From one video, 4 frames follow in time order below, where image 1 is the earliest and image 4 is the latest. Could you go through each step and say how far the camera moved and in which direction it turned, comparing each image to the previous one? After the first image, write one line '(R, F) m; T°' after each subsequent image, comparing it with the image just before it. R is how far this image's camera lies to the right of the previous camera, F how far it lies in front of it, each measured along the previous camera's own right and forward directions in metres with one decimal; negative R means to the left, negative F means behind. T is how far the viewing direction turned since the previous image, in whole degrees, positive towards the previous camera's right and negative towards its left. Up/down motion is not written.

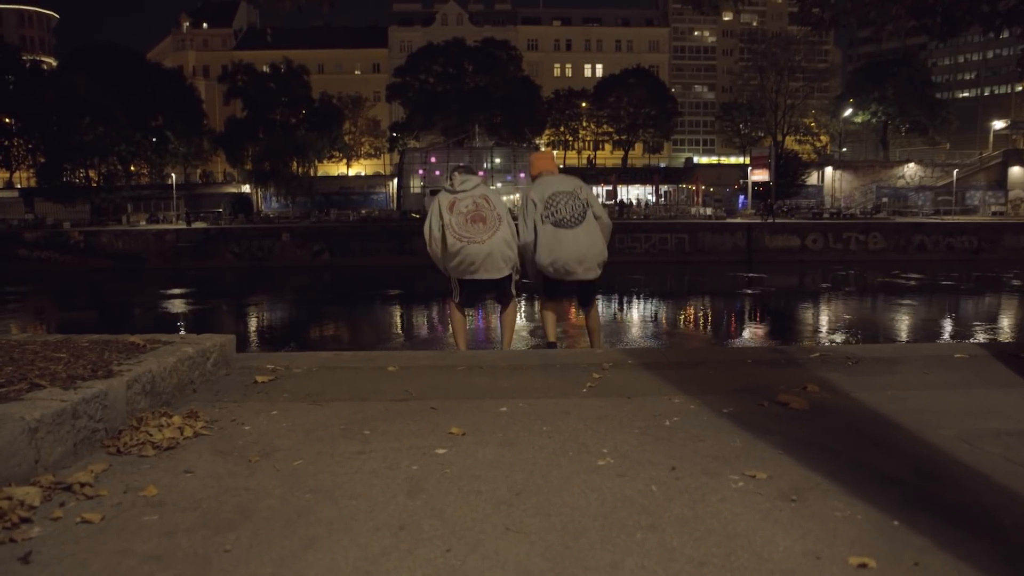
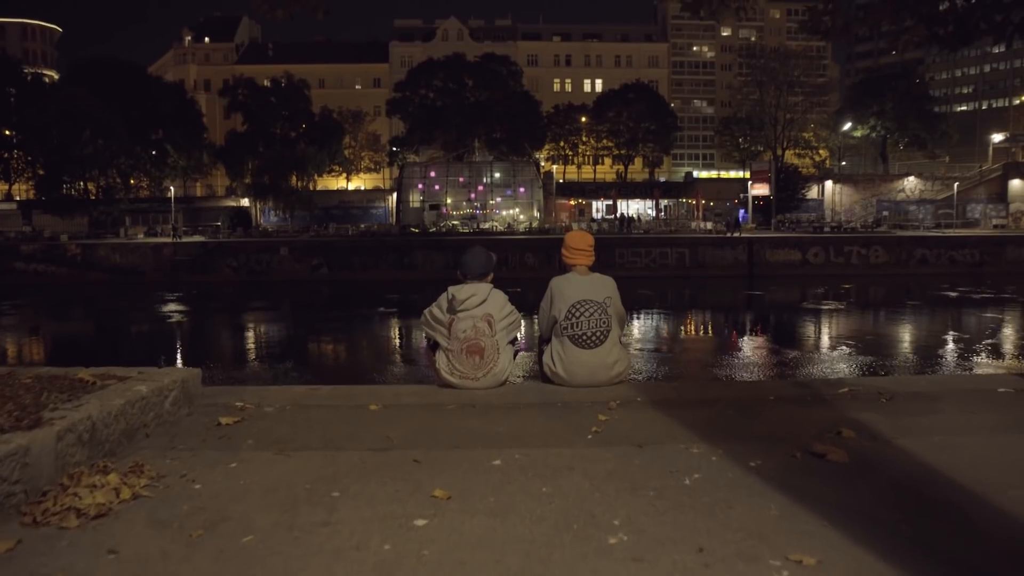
(0.0, +0.3) m; 0°
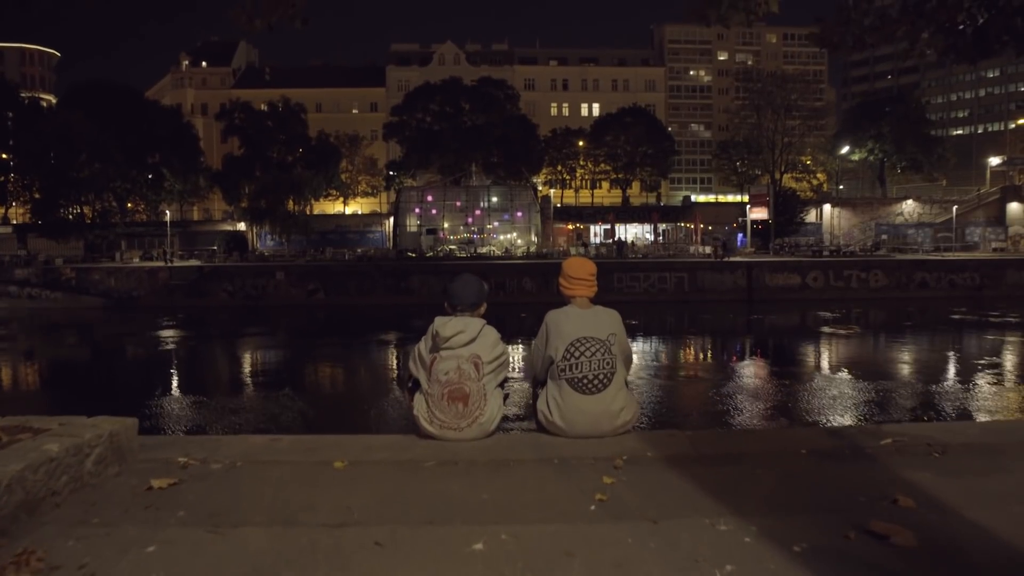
(0.0, +0.4) m; 0°
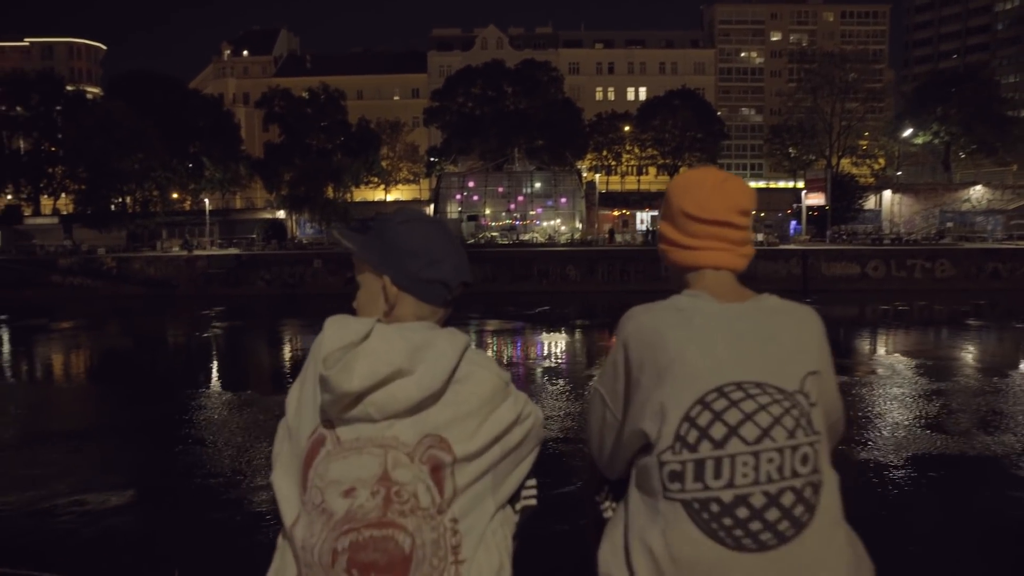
(-0.1, +1.8) m; -3°
